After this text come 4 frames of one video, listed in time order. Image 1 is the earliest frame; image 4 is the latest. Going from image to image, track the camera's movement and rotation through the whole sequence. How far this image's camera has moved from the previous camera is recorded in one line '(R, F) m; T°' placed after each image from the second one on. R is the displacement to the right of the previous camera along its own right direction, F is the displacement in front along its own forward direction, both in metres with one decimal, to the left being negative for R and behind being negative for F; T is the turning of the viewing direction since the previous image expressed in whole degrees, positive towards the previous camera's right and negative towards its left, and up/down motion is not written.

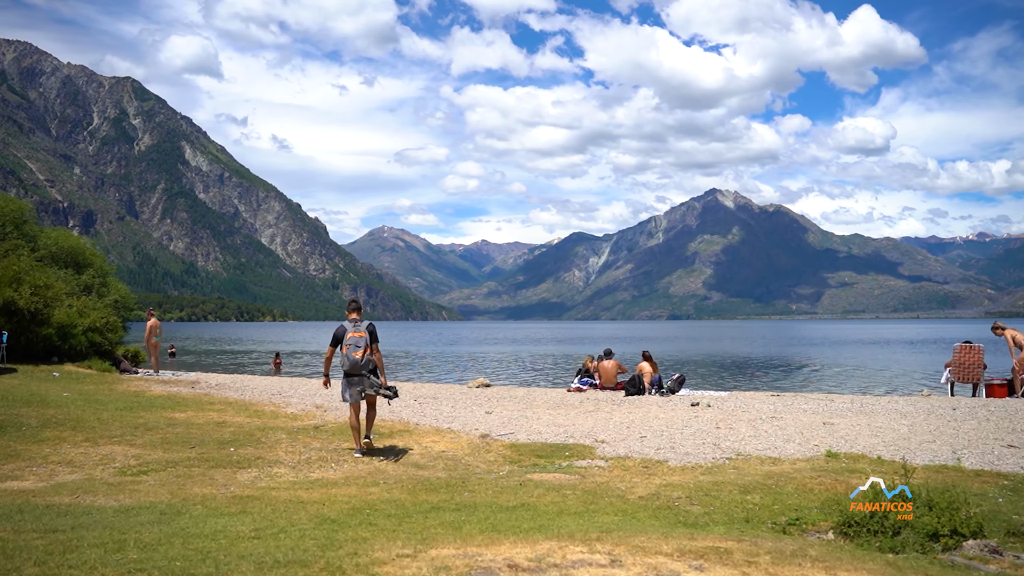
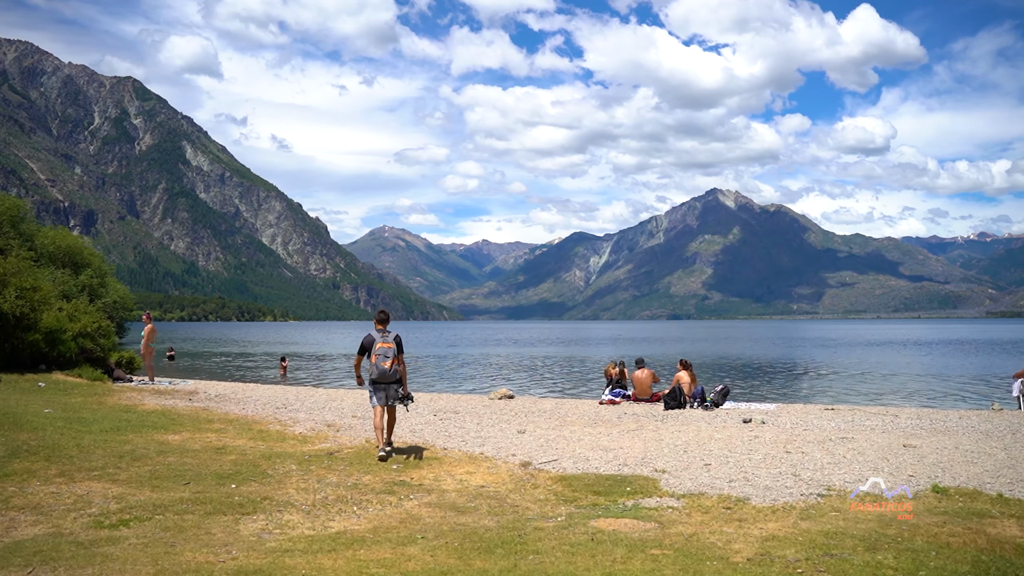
(-1.2, +2.7) m; 0°
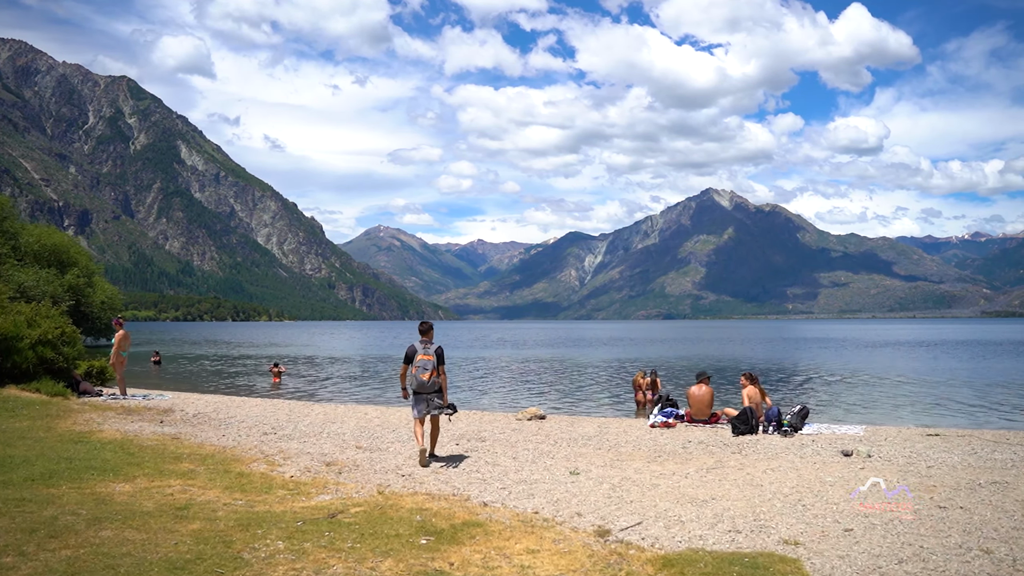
(-1.5, +4.8) m; 0°
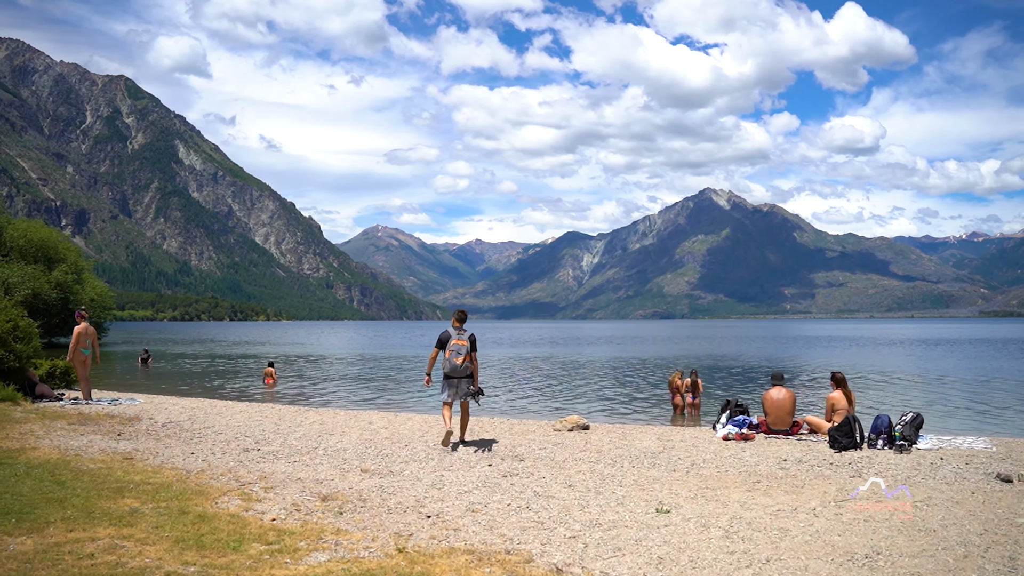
(-1.3, +4.7) m; 0°
